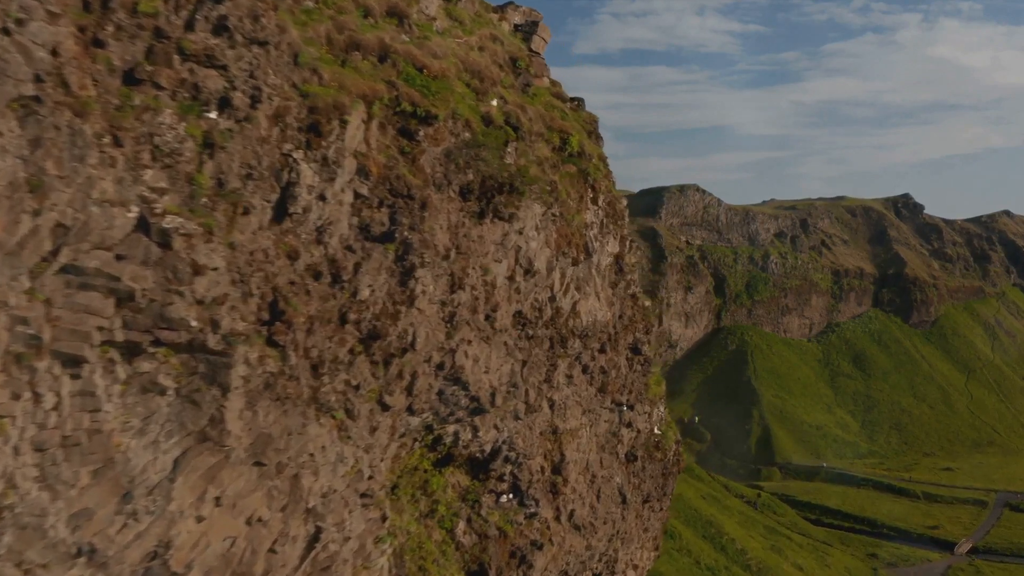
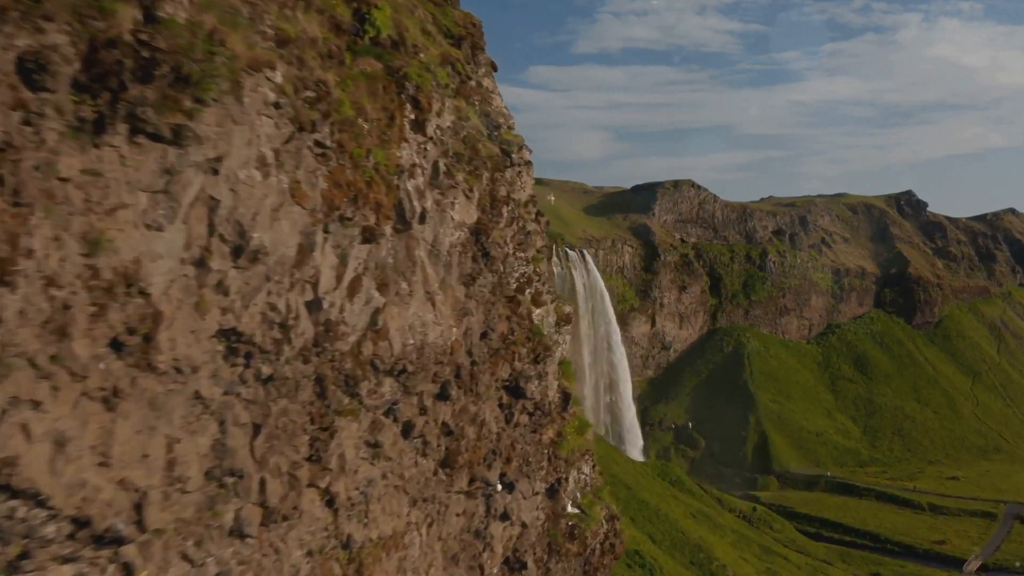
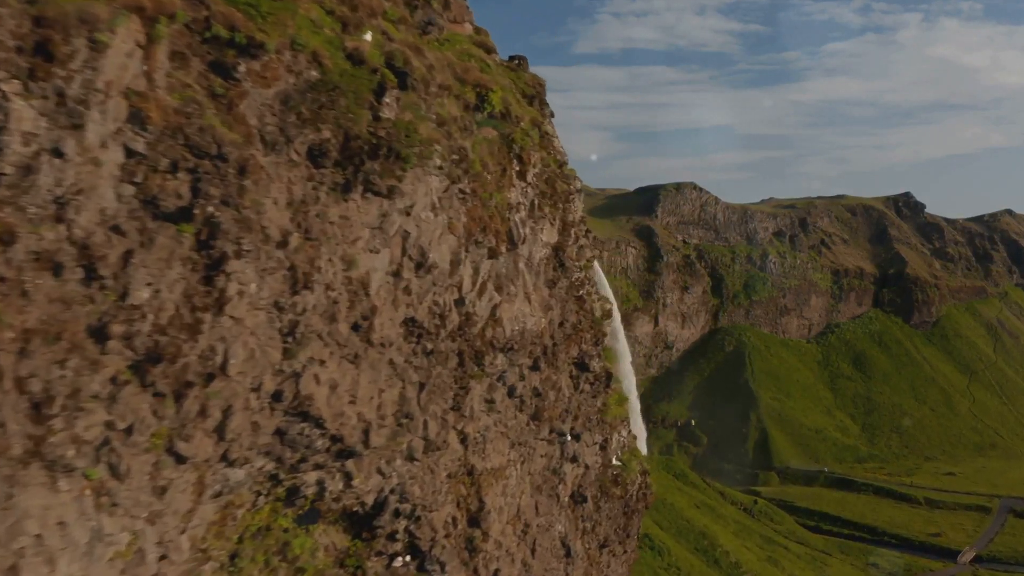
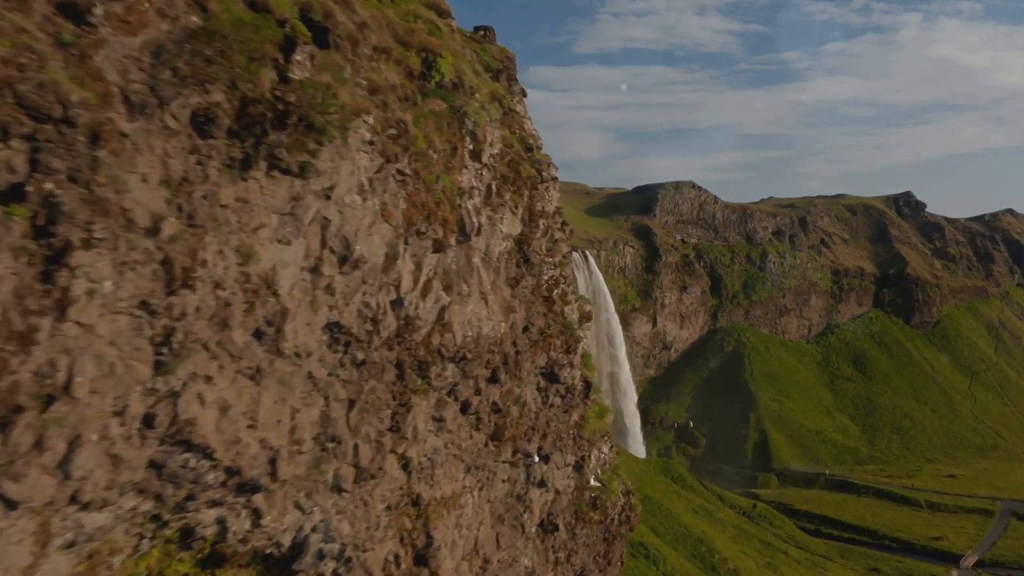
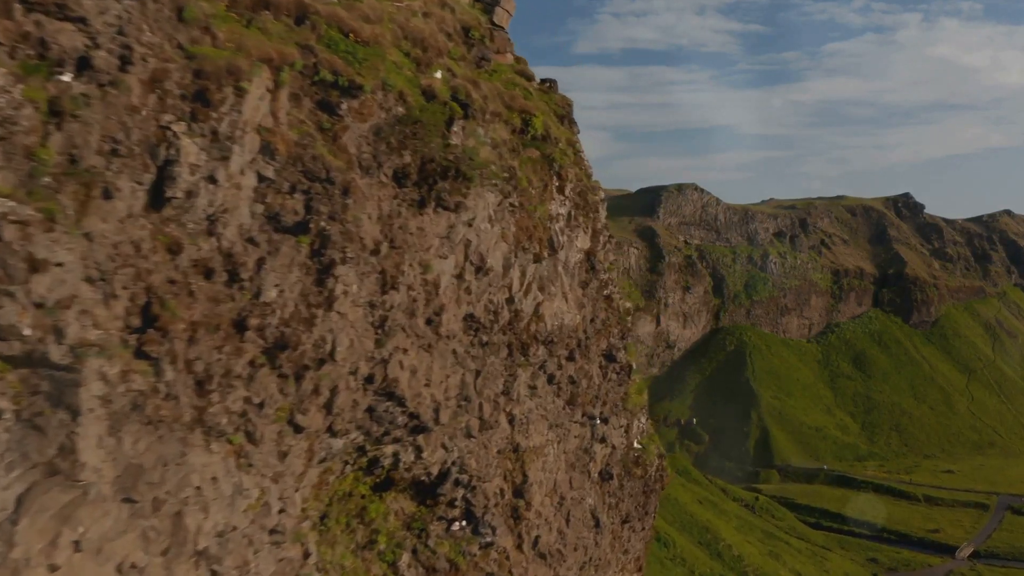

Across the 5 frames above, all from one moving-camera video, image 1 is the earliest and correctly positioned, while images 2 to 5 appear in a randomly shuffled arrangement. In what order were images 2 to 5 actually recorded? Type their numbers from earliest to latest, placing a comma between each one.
5, 3, 4, 2
